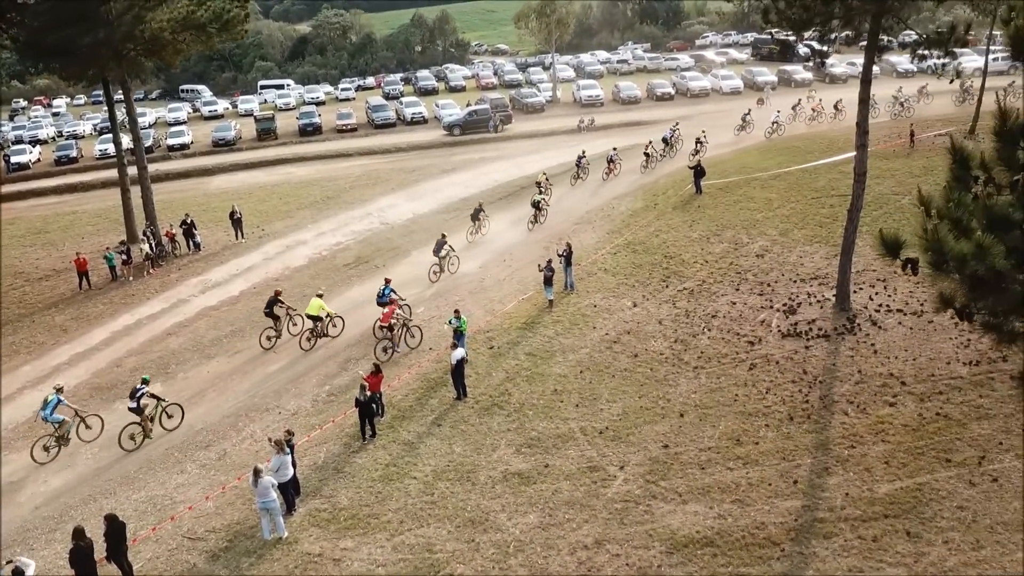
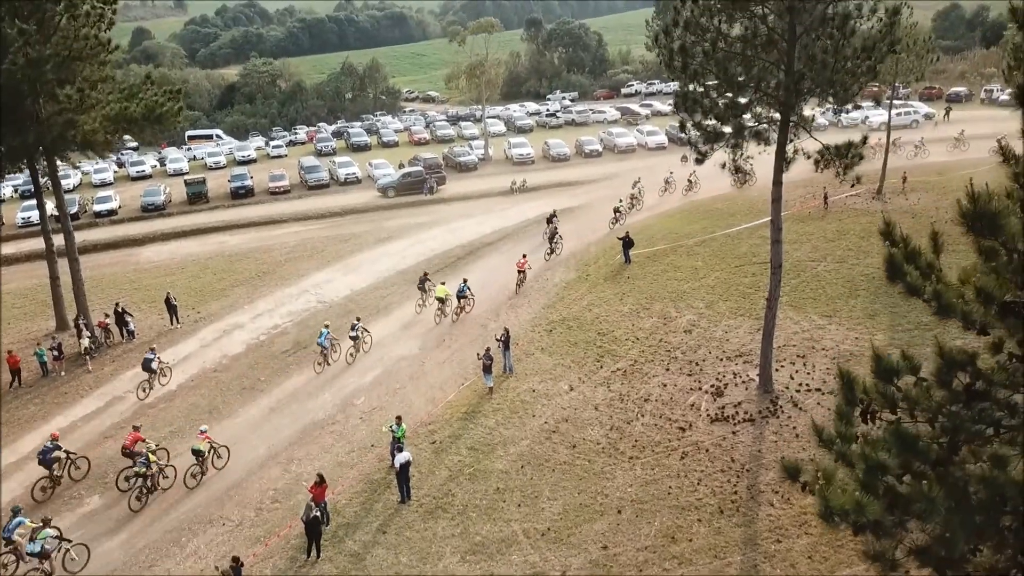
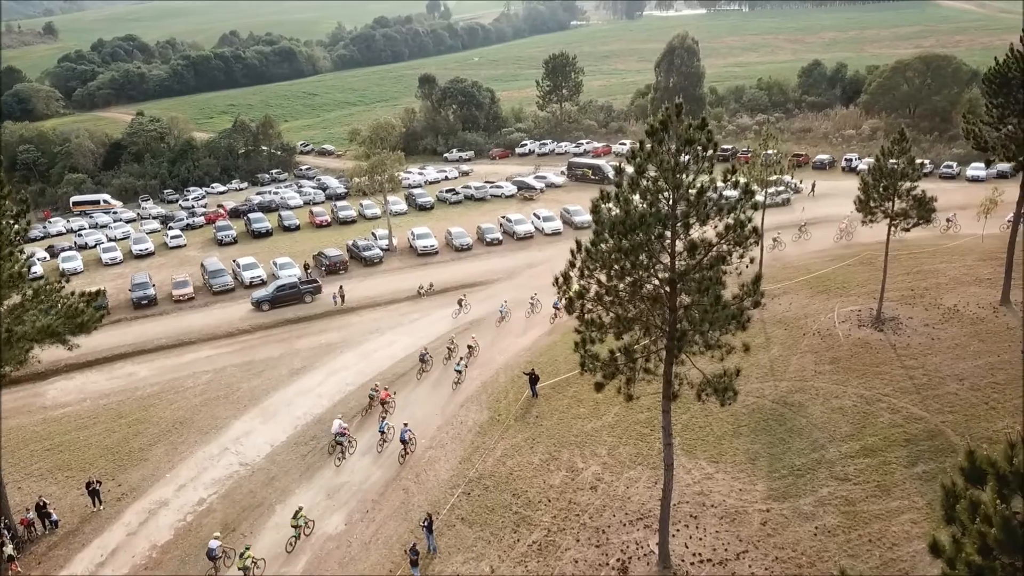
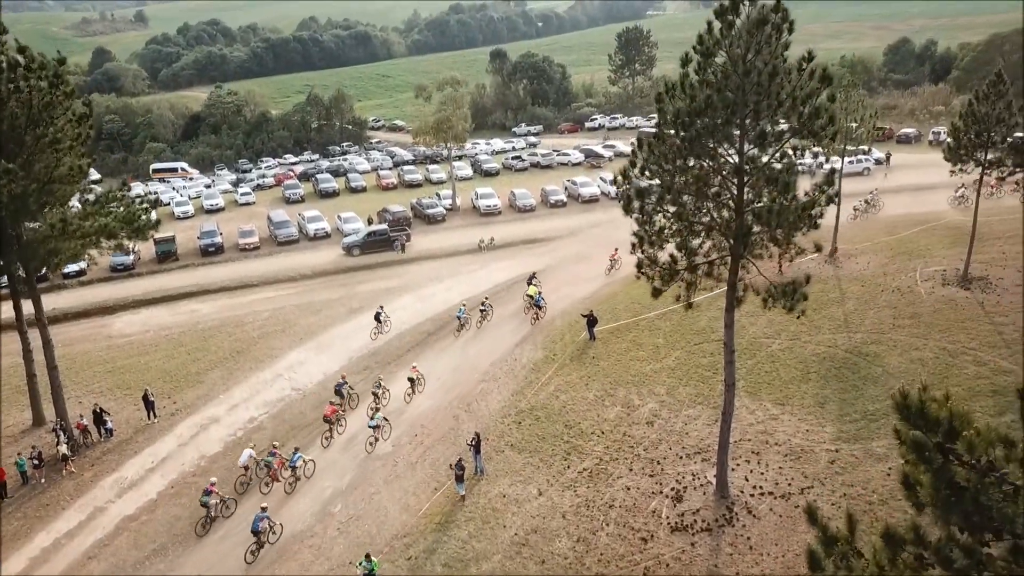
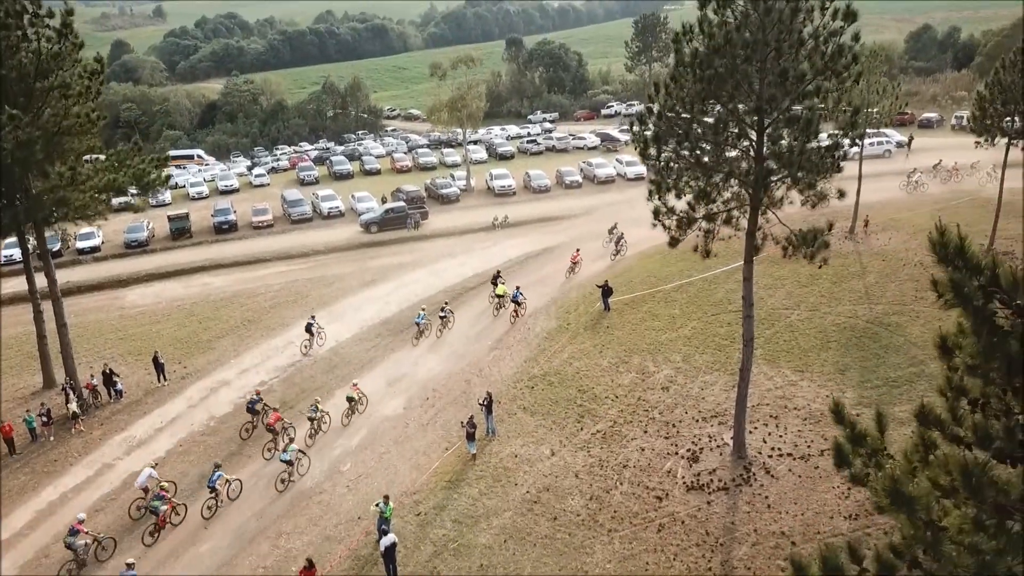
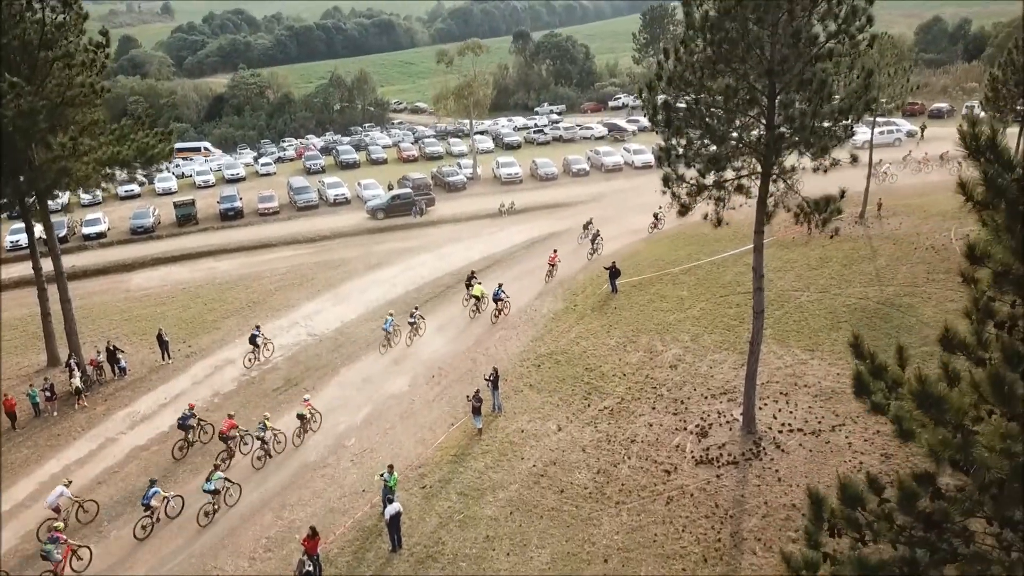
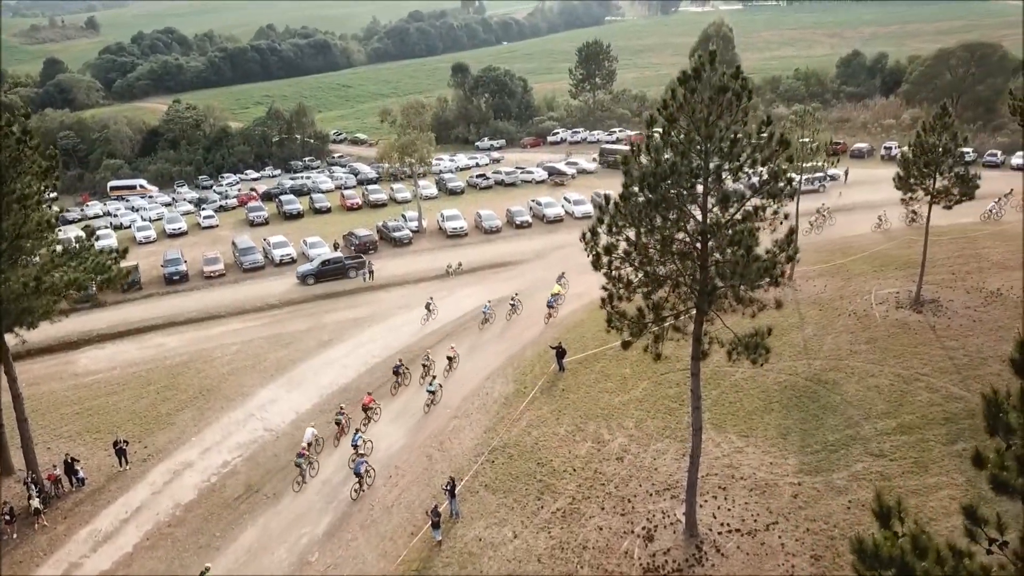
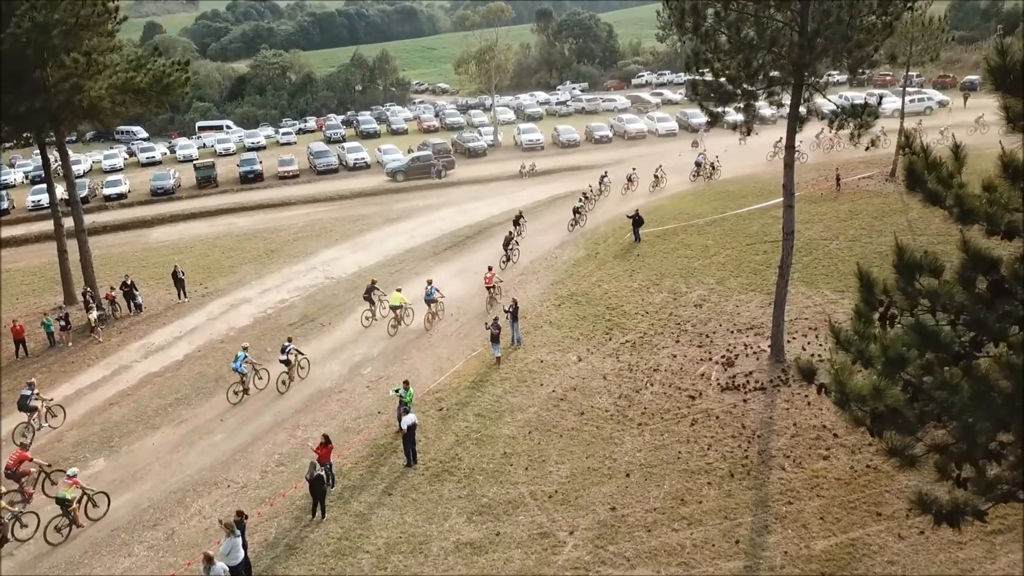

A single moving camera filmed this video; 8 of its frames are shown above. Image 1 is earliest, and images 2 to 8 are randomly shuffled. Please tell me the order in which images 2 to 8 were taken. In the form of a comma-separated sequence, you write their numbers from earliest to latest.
8, 2, 6, 5, 4, 7, 3
